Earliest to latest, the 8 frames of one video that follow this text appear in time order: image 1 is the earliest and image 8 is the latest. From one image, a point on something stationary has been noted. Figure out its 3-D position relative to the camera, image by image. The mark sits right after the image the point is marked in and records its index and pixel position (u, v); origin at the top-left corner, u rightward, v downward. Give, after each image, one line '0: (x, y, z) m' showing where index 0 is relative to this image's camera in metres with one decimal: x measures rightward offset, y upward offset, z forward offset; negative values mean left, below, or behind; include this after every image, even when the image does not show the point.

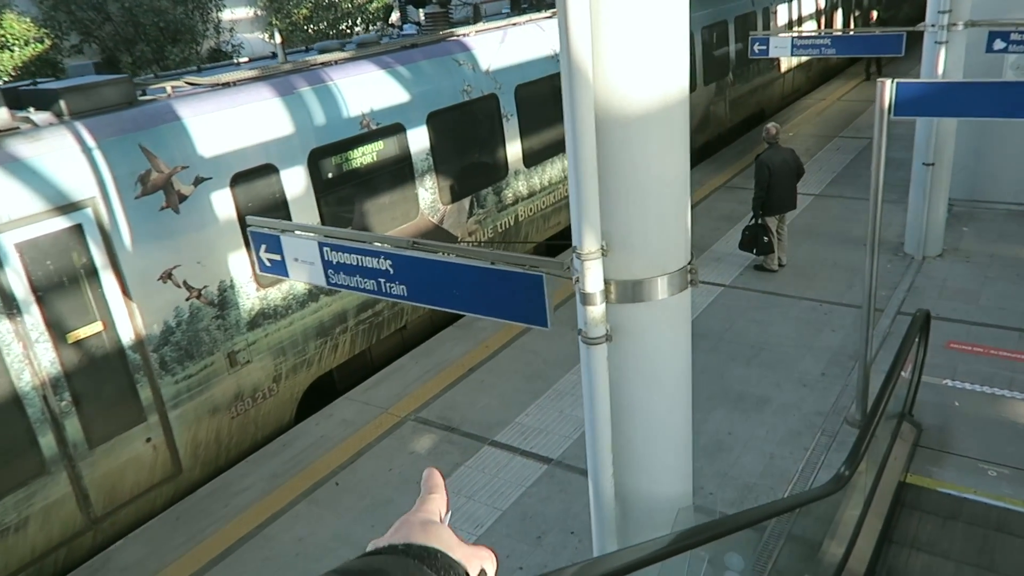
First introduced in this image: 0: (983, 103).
0: (+2.9, +1.1, +4.7) m
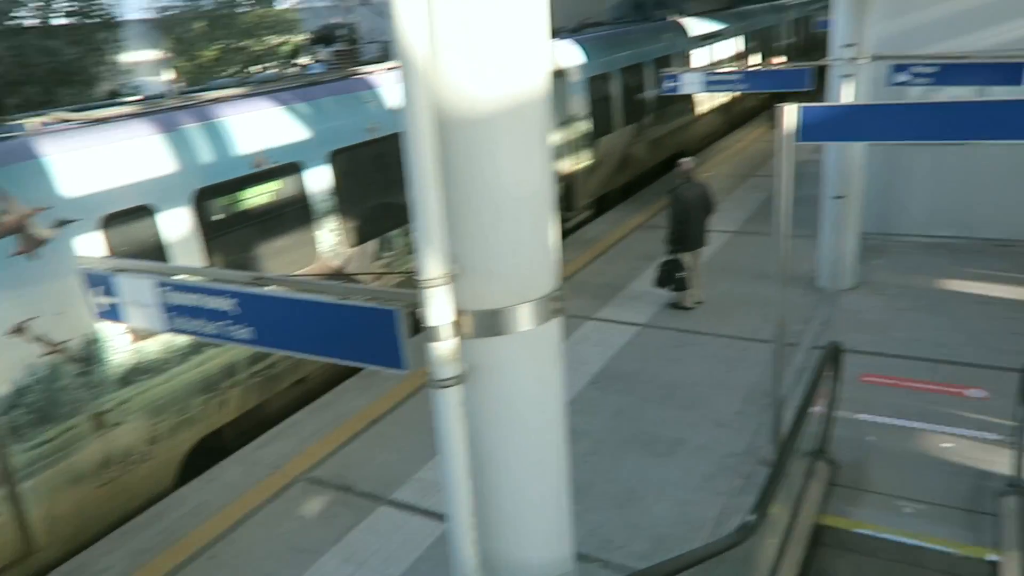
0: (+2.2, +1.0, +4.6) m
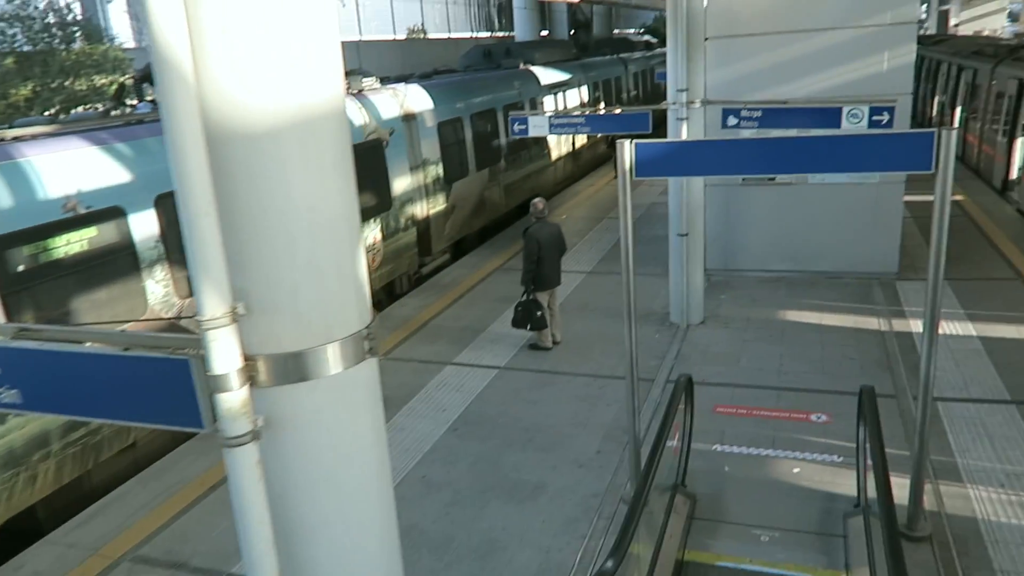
0: (+1.3, +0.8, +4.7) m
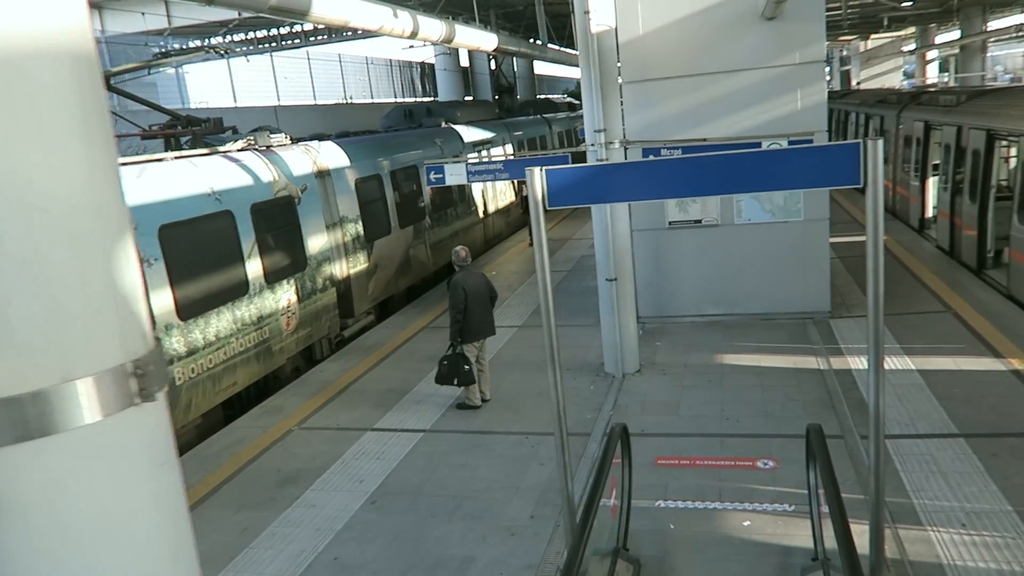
0: (+0.7, +0.6, +4.4) m
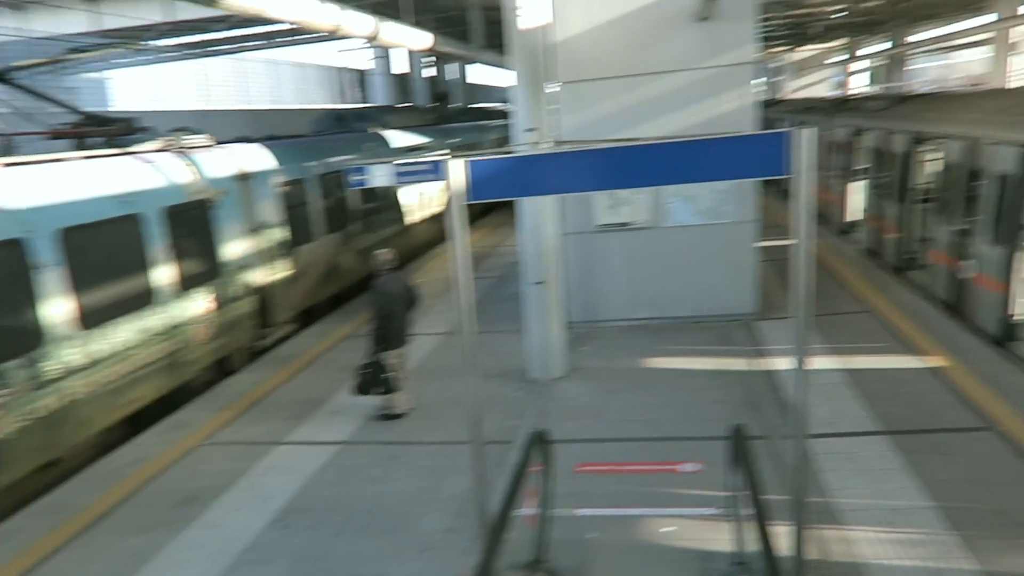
0: (+0.2, +0.6, +4.2) m
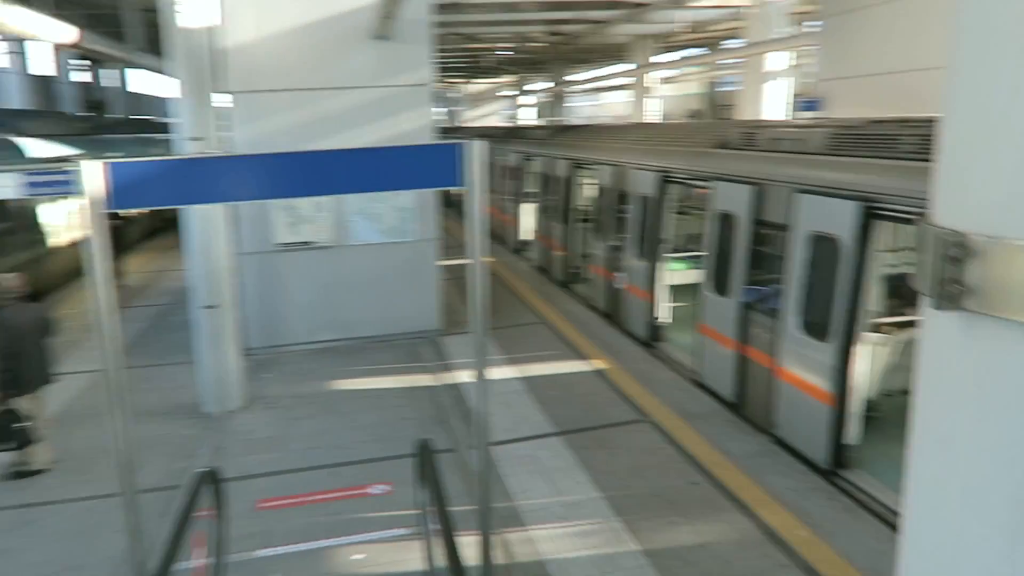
0: (-1.4, +0.5, +3.8) m
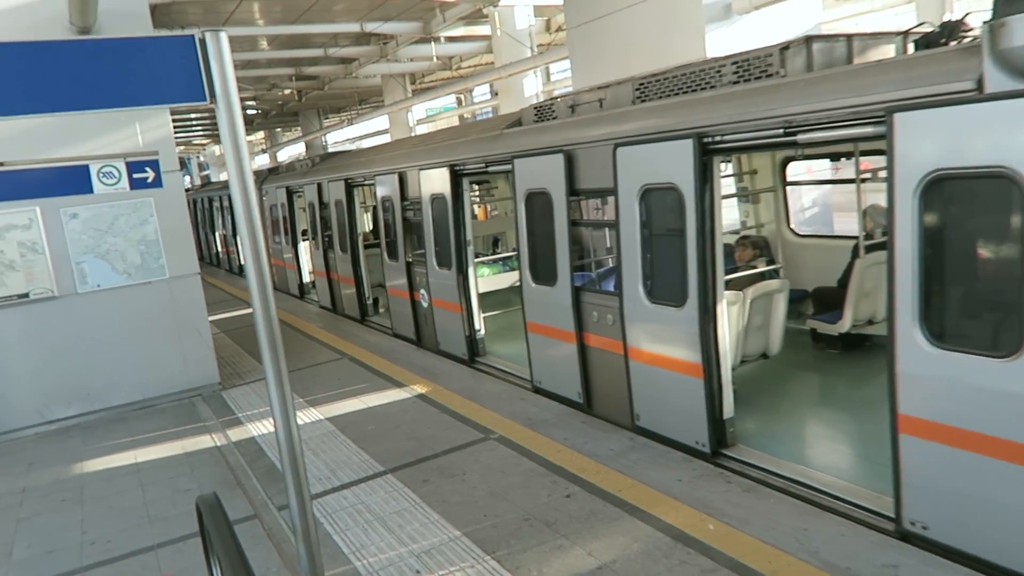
0: (-2.0, +0.5, +2.2) m
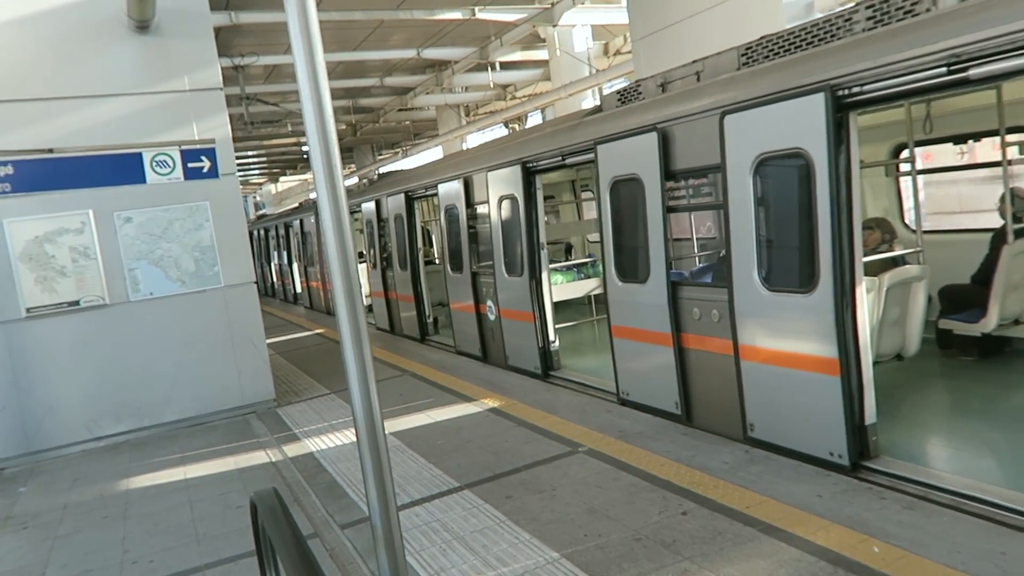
0: (-1.7, +0.7, +1.7) m
